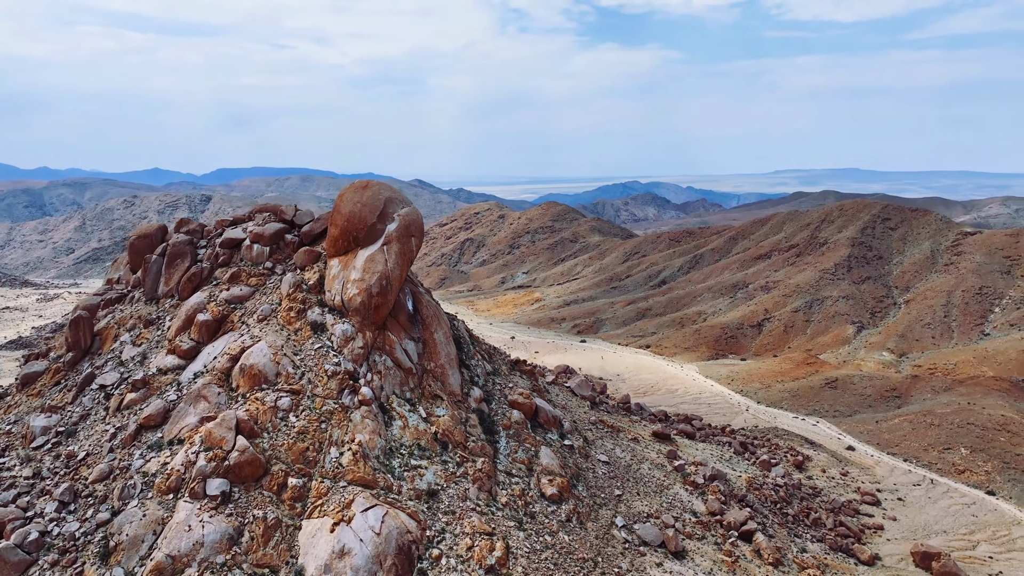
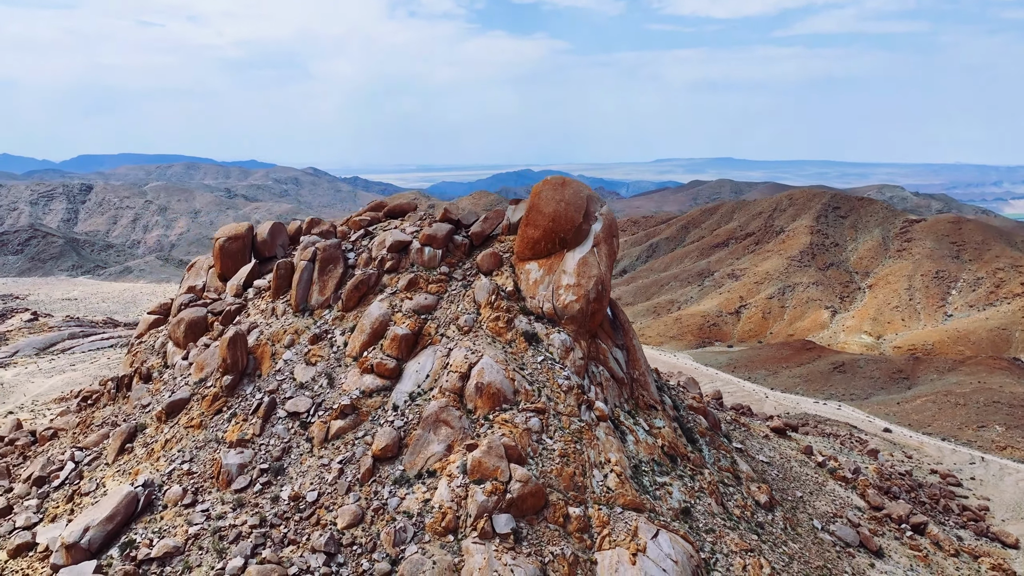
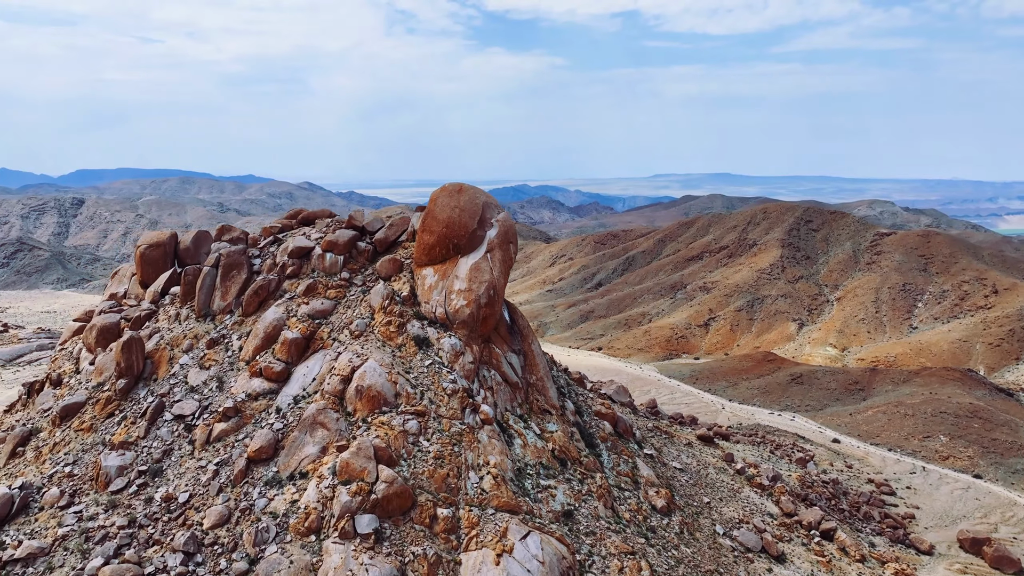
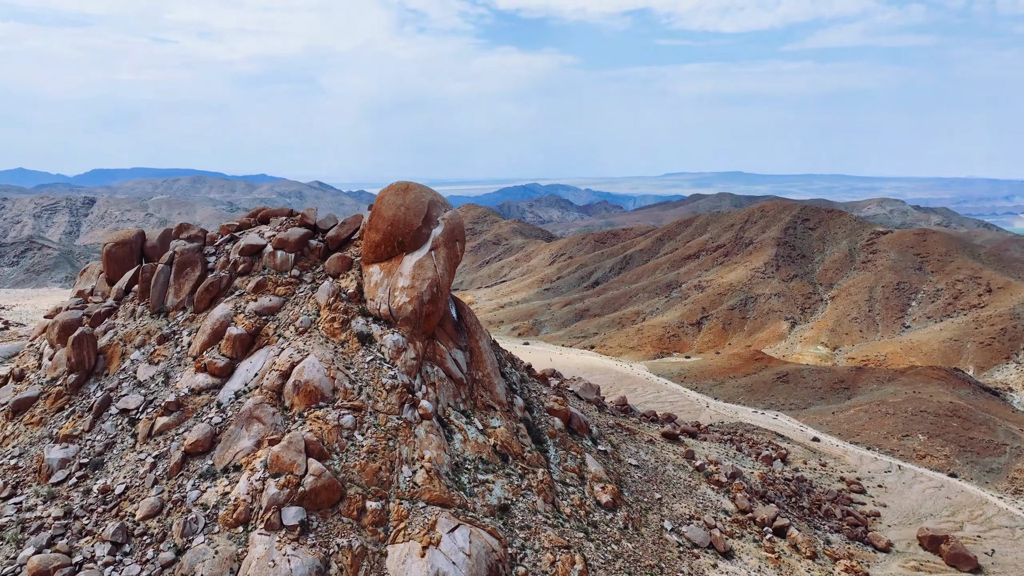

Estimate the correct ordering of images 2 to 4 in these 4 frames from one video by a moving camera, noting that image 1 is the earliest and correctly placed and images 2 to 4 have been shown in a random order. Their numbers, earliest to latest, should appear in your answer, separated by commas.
4, 3, 2
